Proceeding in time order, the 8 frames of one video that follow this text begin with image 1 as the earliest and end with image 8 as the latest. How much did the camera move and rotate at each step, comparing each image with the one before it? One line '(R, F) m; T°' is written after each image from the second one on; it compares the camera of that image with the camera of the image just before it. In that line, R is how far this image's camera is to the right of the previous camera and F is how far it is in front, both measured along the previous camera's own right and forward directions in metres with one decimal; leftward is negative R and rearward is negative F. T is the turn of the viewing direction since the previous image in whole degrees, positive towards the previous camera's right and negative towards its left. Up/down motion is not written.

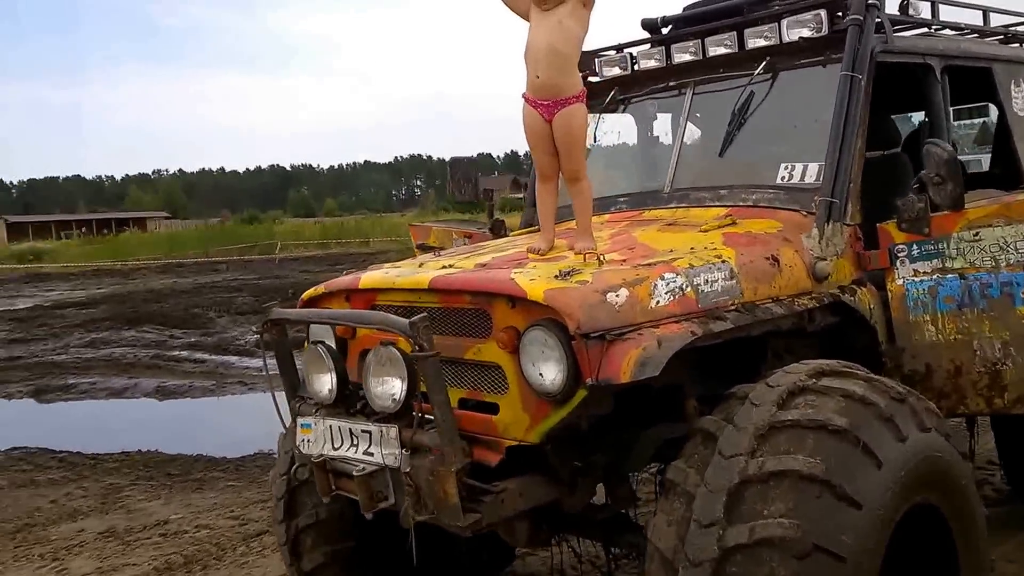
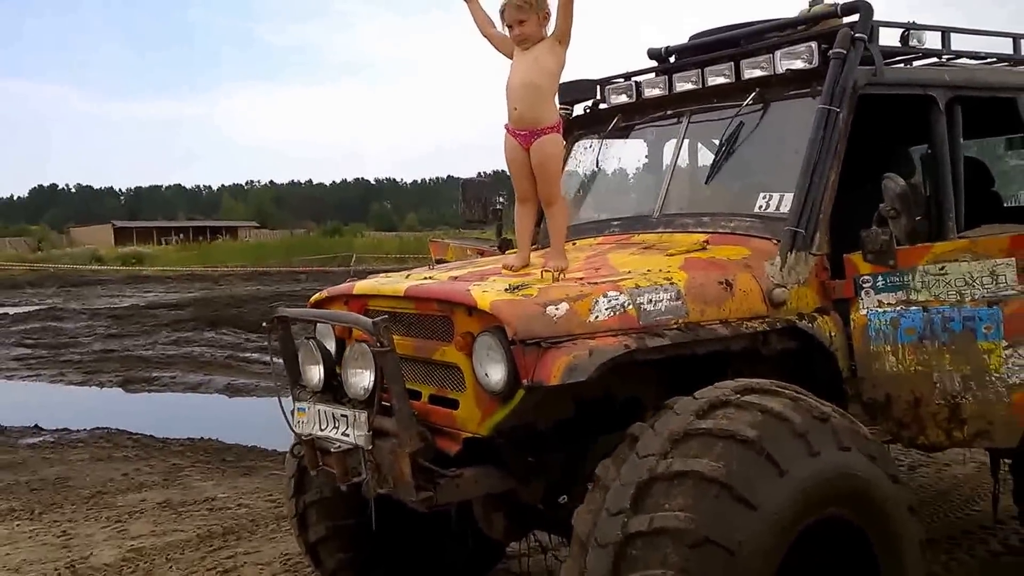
(+0.5, -0.1) m; -5°
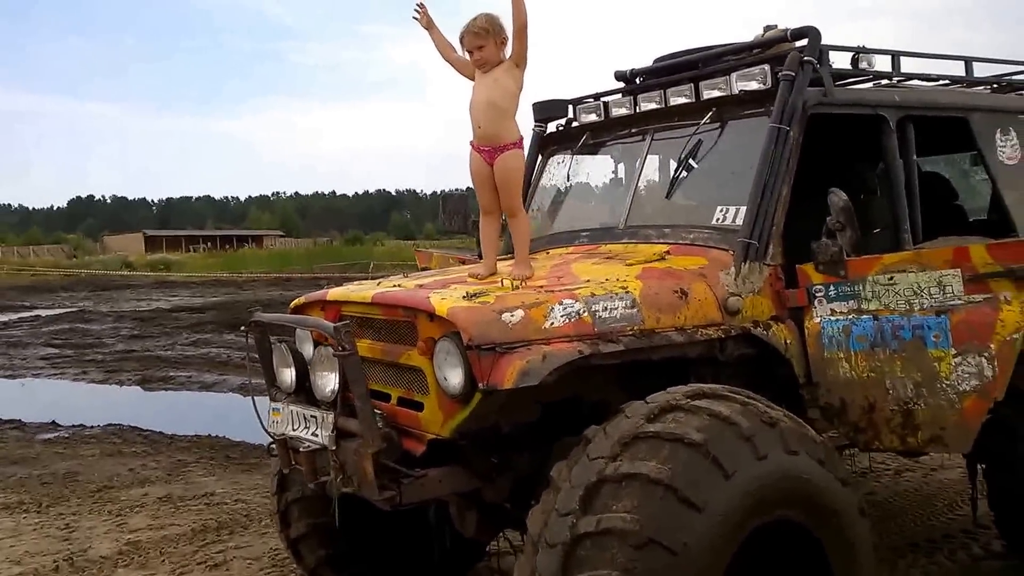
(+0.2, -0.1) m; 0°
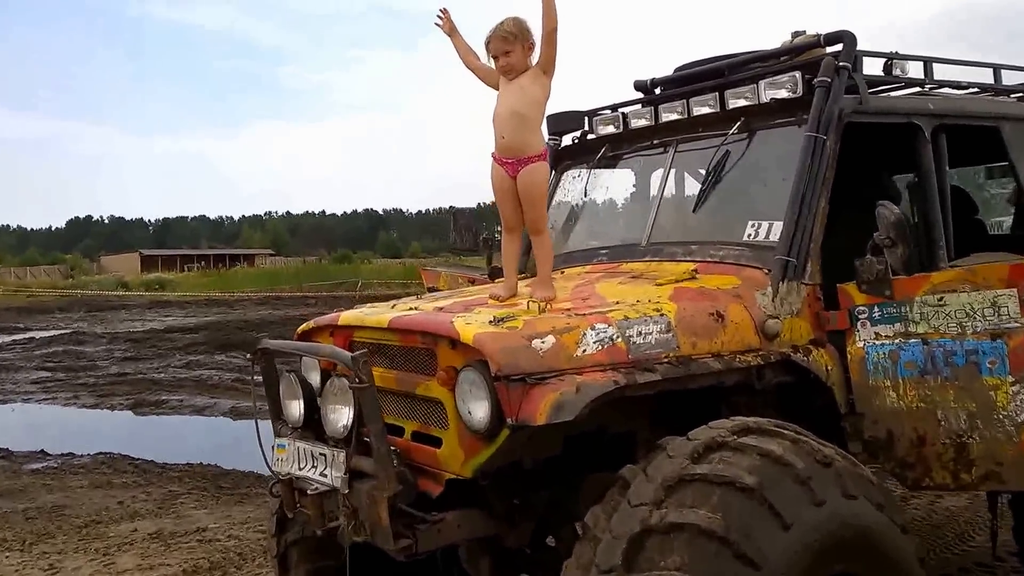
(-0.1, +0.2) m; +1°
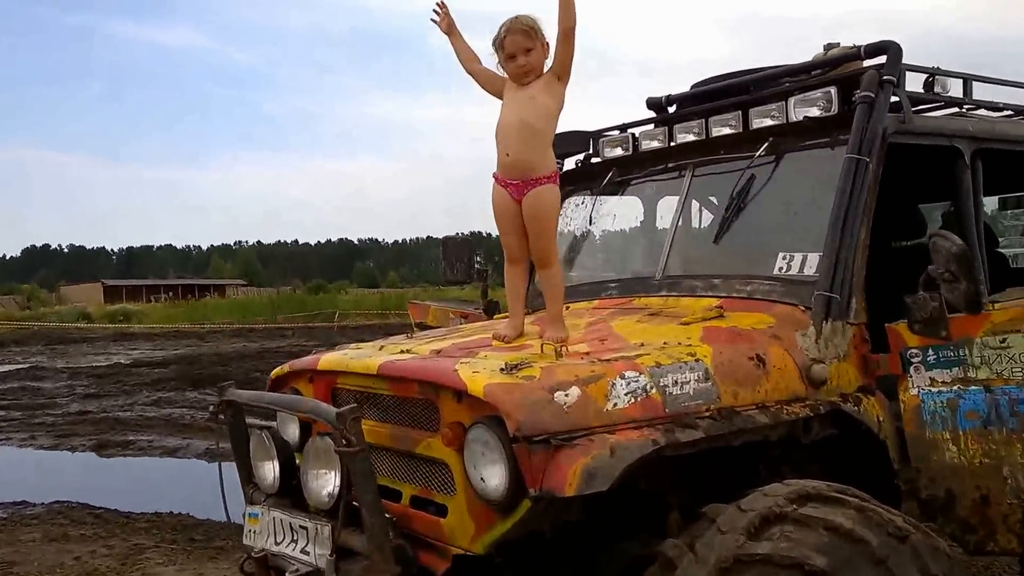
(-0.1, +0.4) m; +2°
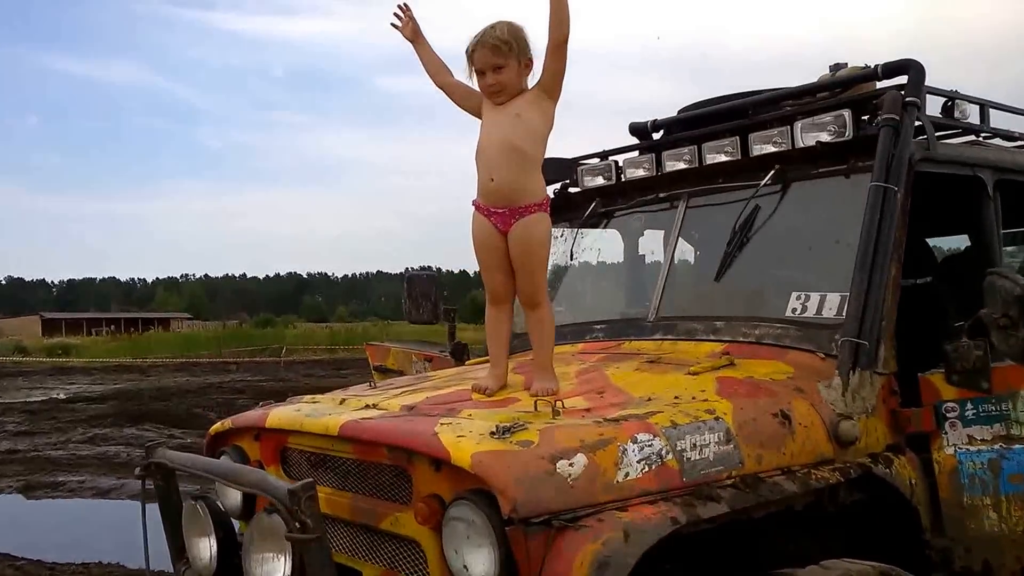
(-0.1, +0.4) m; +3°
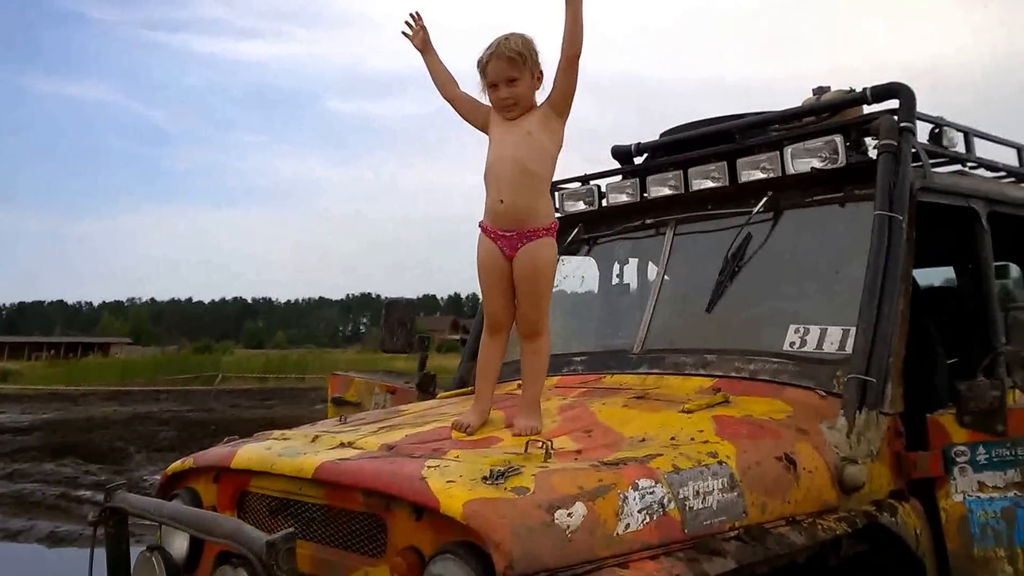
(-0.1, +0.2) m; +2°
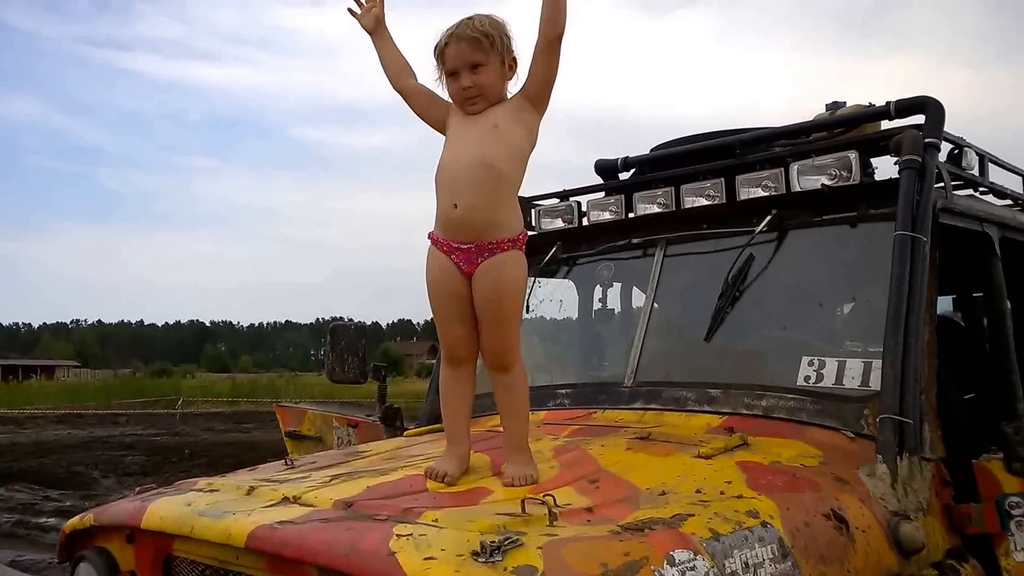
(-0.1, +0.4) m; +4°
